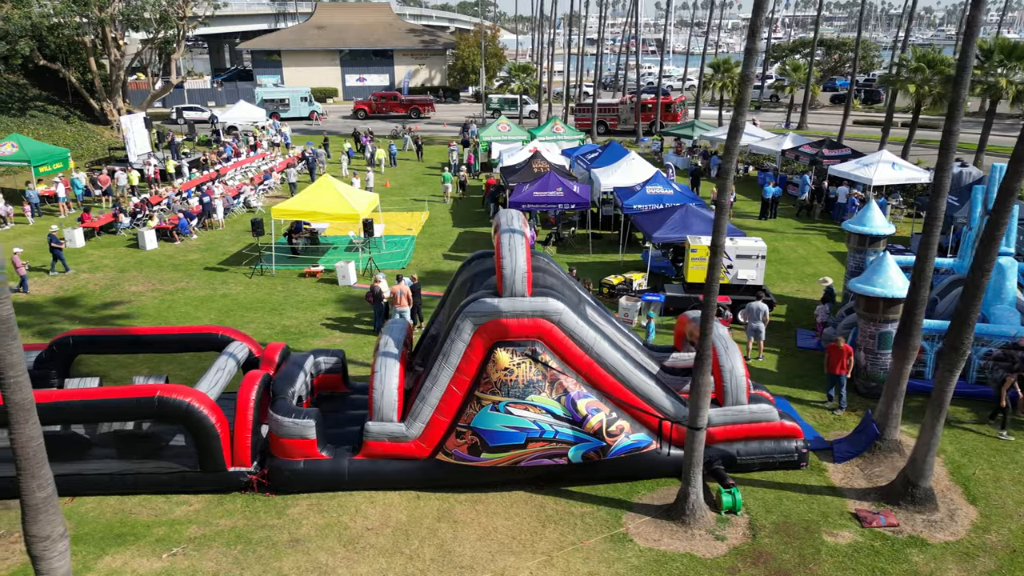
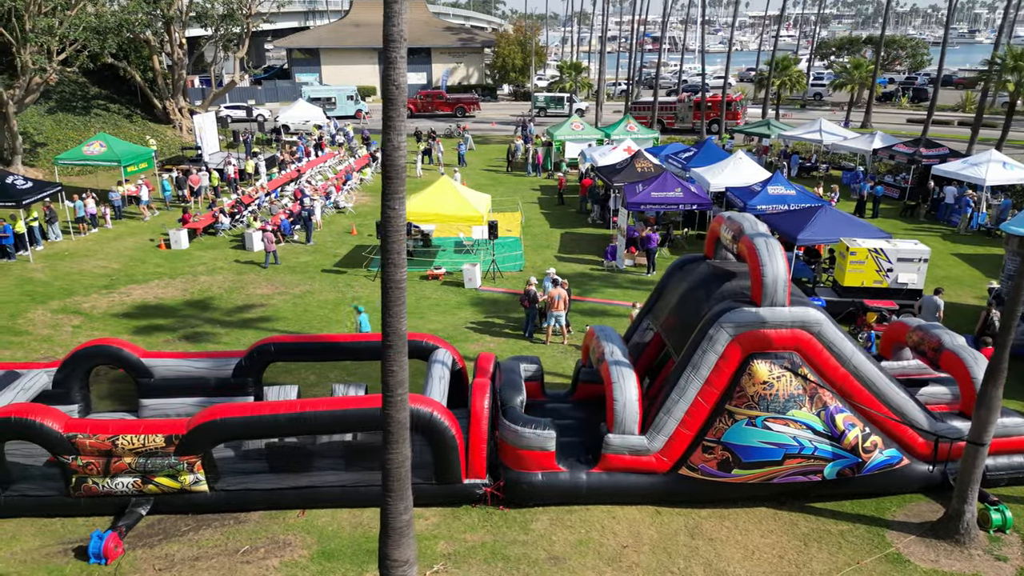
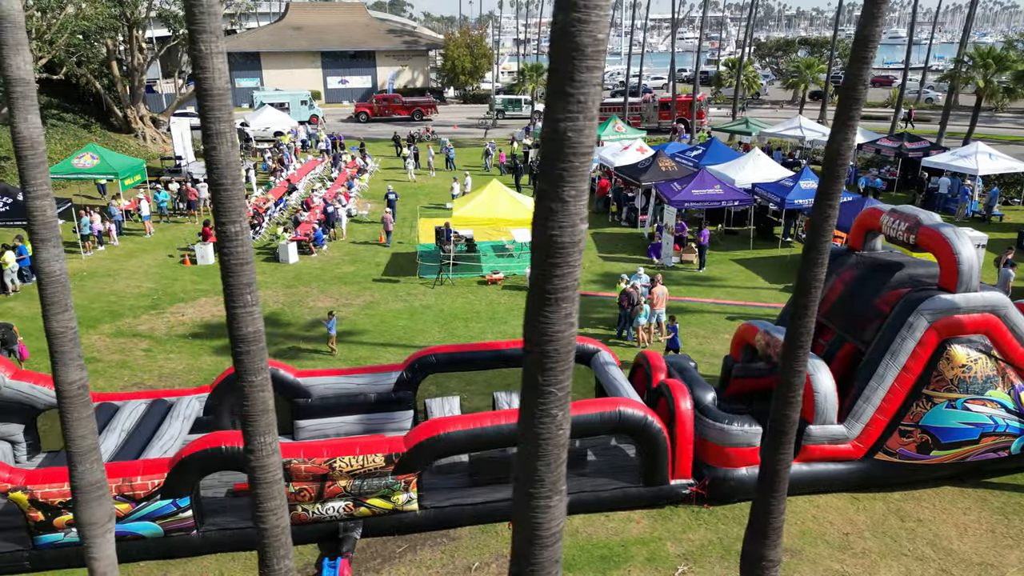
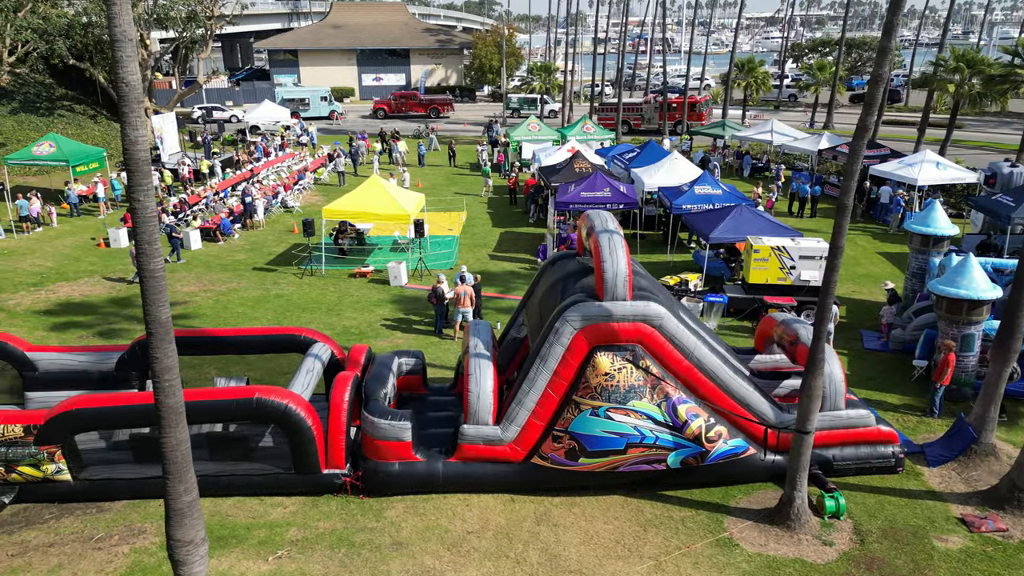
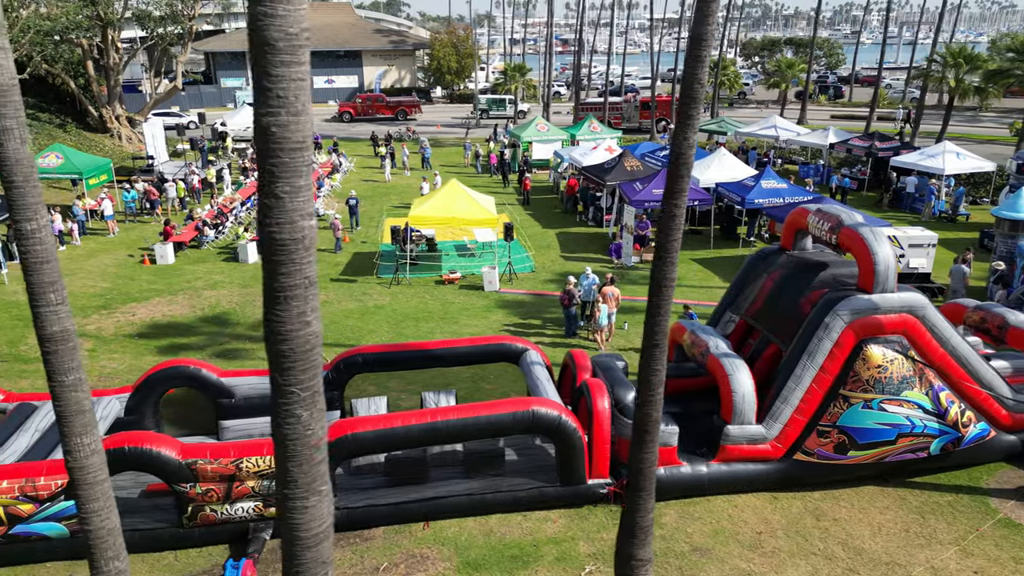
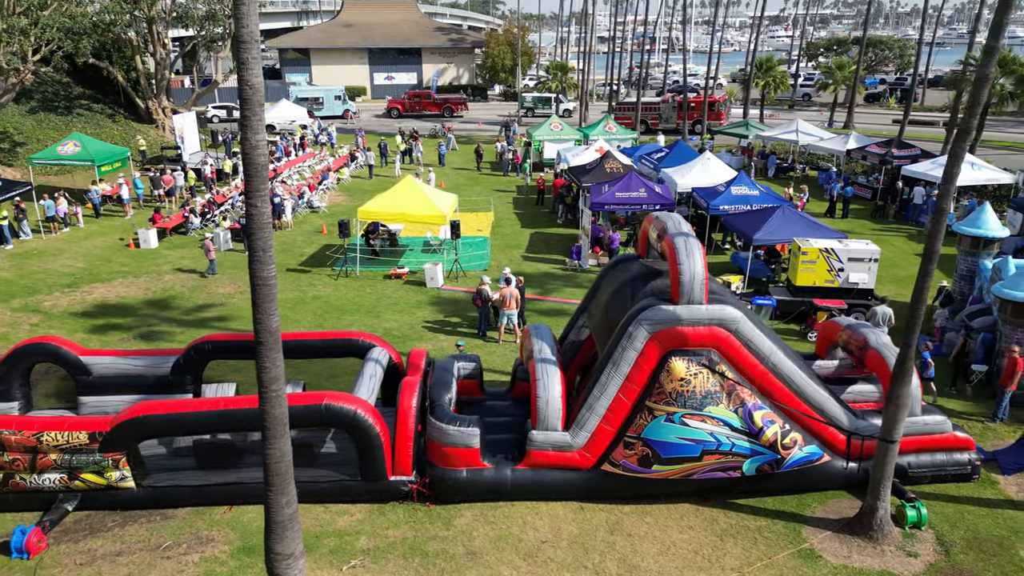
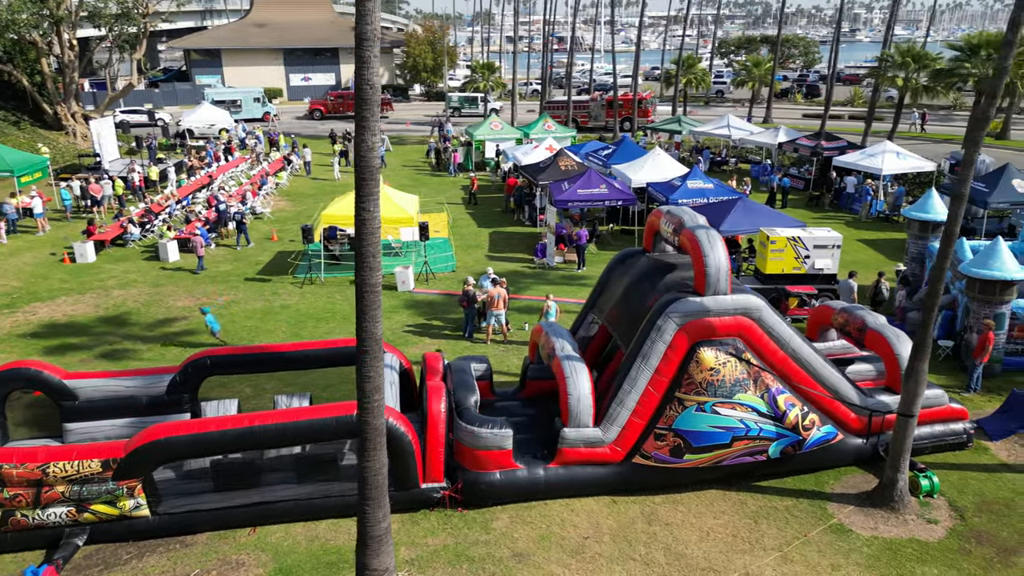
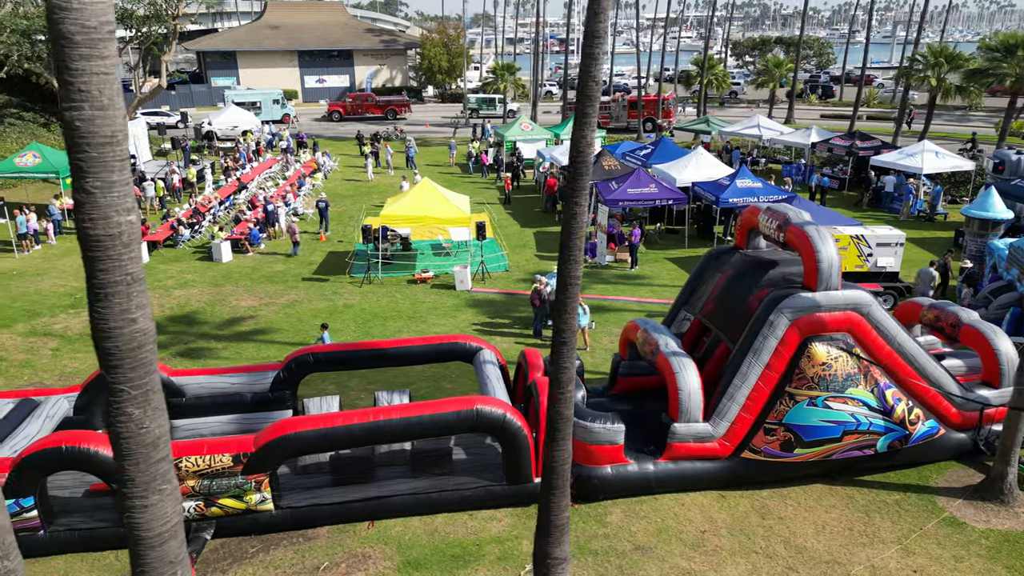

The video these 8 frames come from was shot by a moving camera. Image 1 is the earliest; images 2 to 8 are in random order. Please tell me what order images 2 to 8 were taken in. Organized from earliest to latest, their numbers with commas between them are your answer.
4, 6, 2, 7, 8, 5, 3
